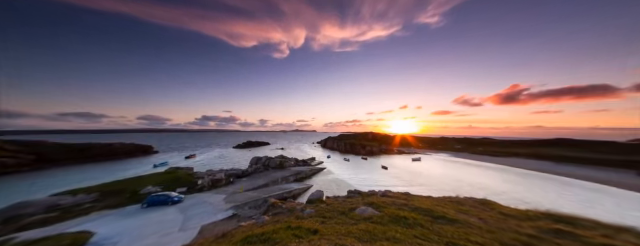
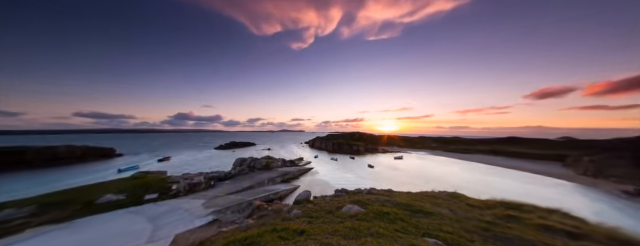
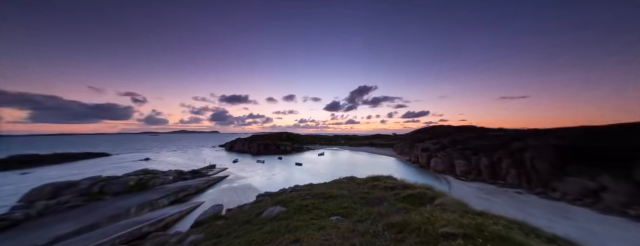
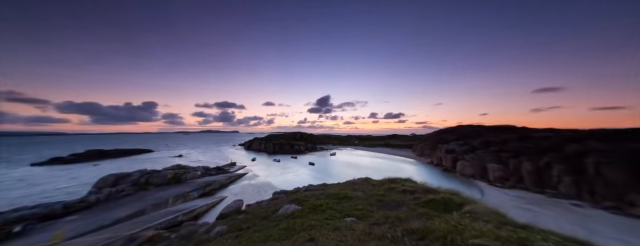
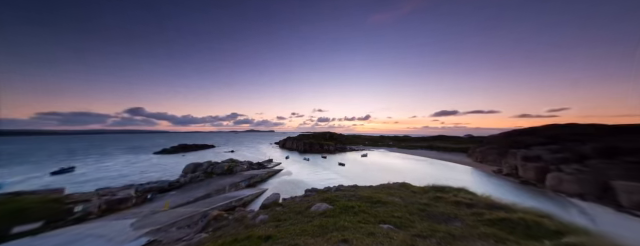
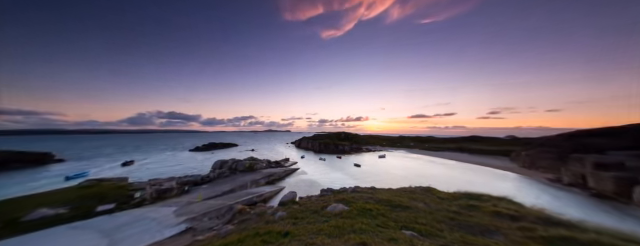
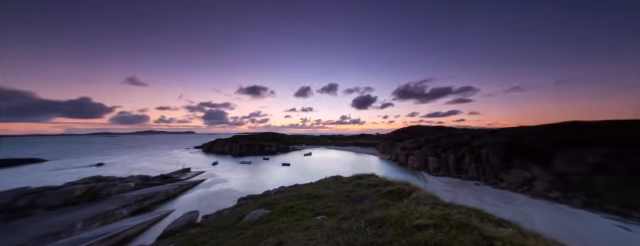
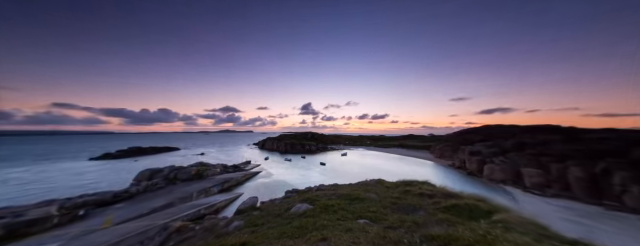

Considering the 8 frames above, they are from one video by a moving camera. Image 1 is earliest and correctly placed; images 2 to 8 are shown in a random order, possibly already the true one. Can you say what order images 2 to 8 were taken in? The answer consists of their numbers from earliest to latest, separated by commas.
2, 6, 5, 8, 4, 3, 7
